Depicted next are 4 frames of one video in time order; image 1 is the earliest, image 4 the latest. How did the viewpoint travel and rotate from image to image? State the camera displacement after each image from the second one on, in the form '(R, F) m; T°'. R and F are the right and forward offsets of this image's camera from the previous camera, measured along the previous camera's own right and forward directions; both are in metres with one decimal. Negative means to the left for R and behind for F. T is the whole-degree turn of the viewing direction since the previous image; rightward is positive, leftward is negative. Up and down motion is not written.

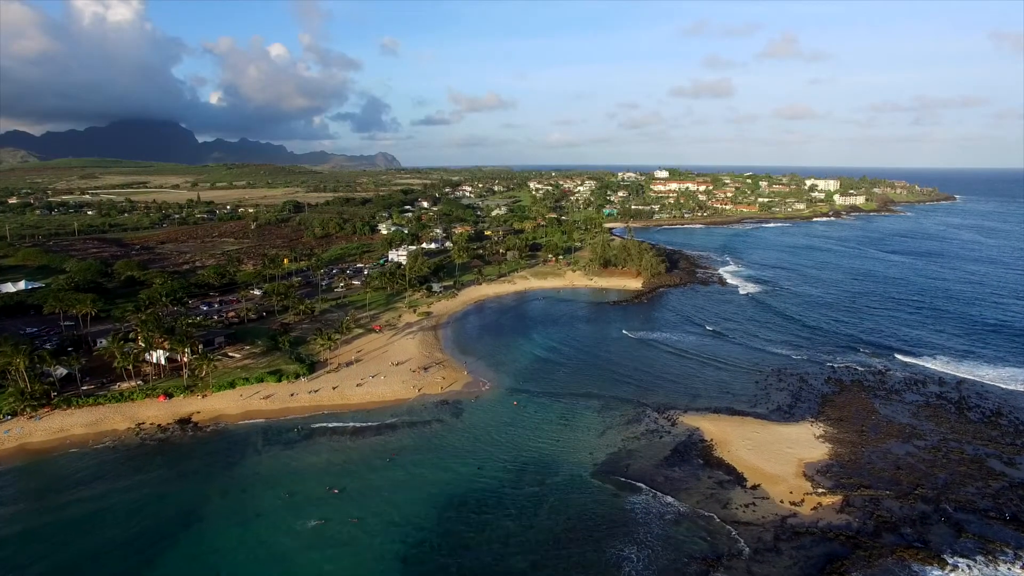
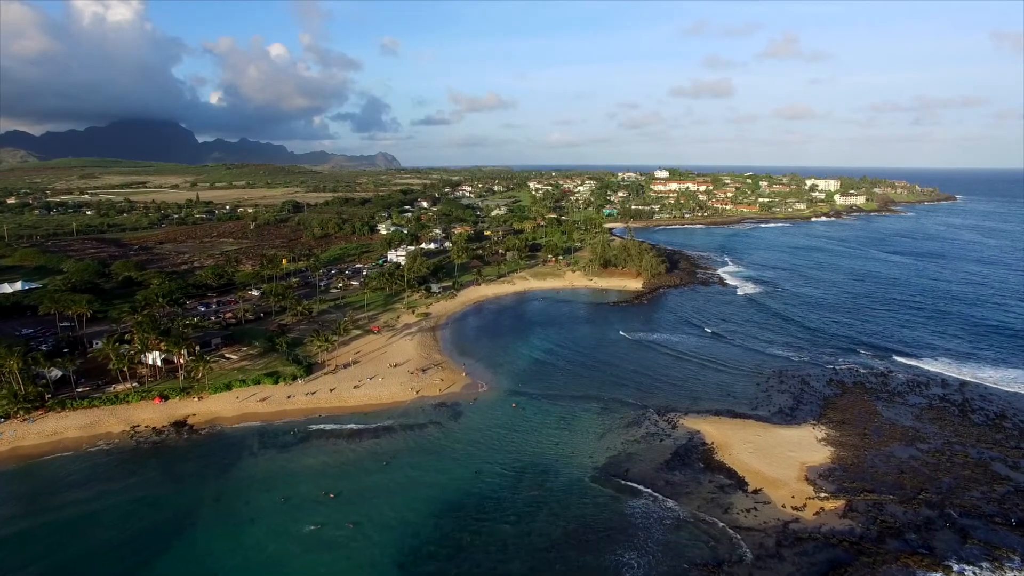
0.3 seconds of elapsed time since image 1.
(+0.1, +0.5) m; 0°
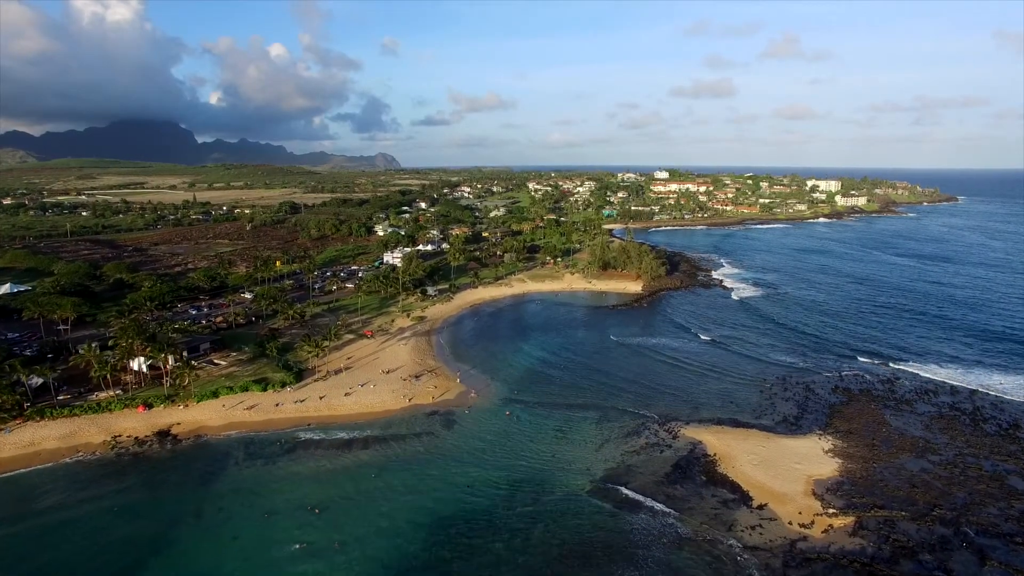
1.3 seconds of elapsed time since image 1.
(+0.4, +1.5) m; 0°
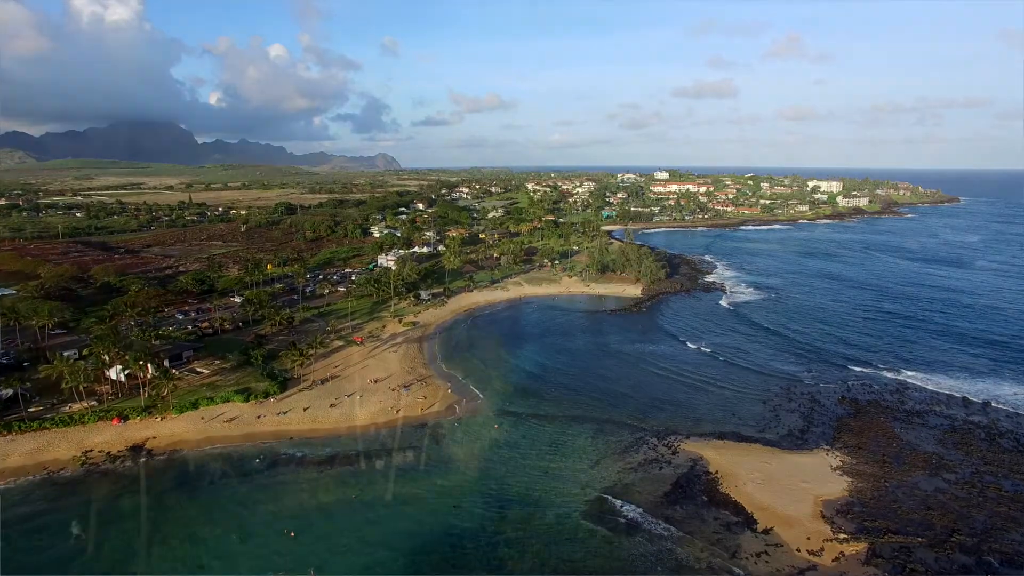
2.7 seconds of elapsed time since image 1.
(+0.6, +2.0) m; 0°
